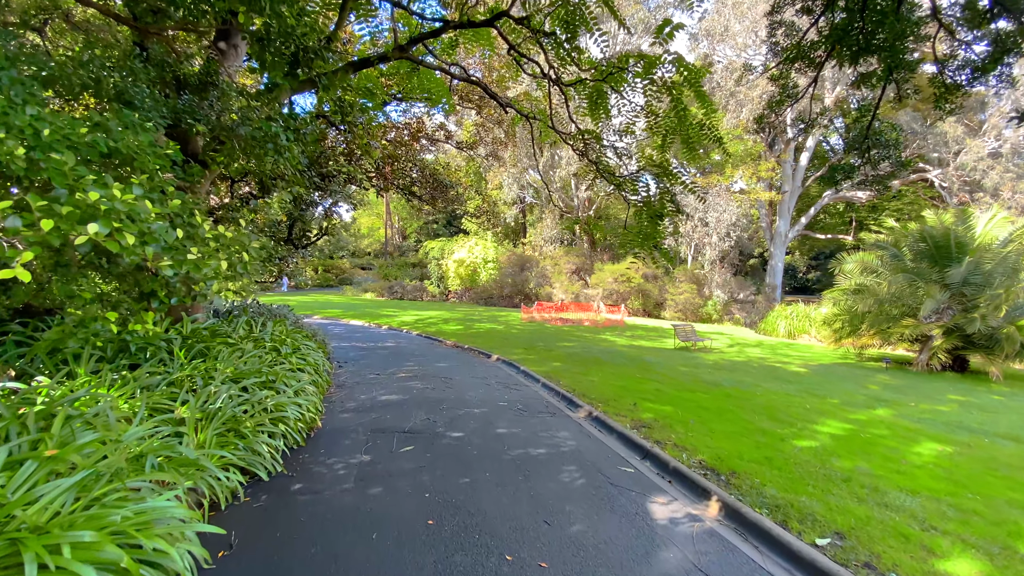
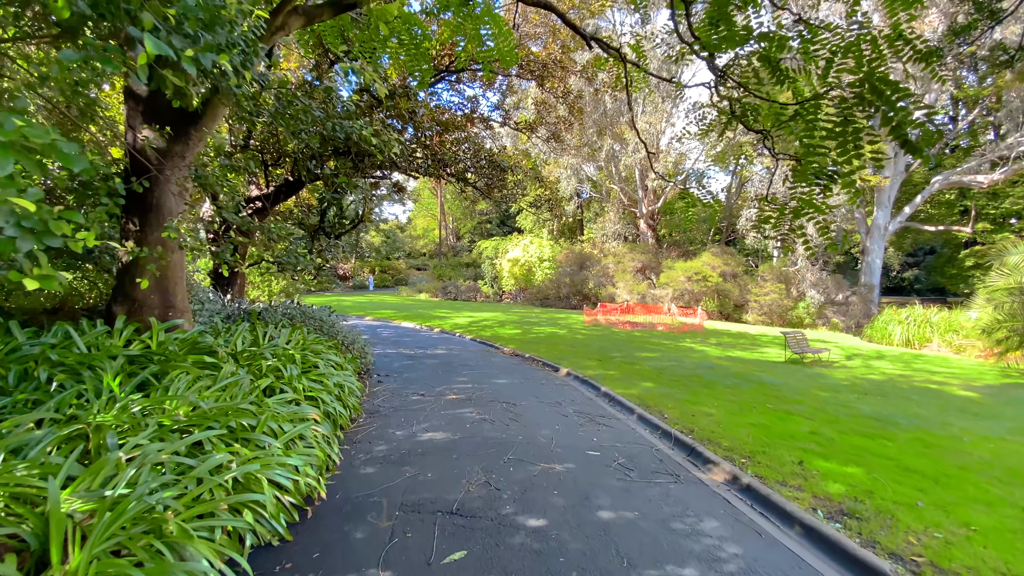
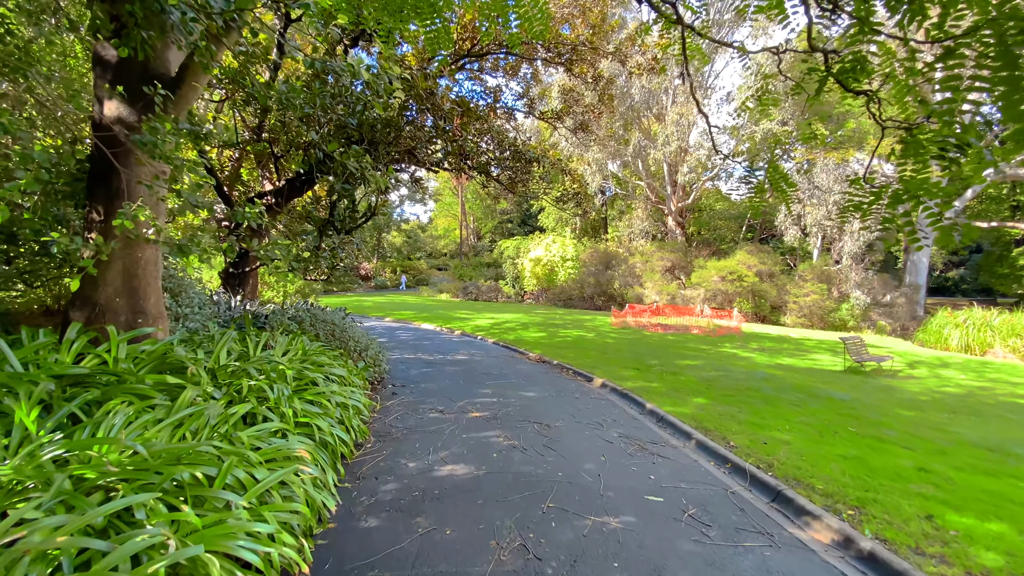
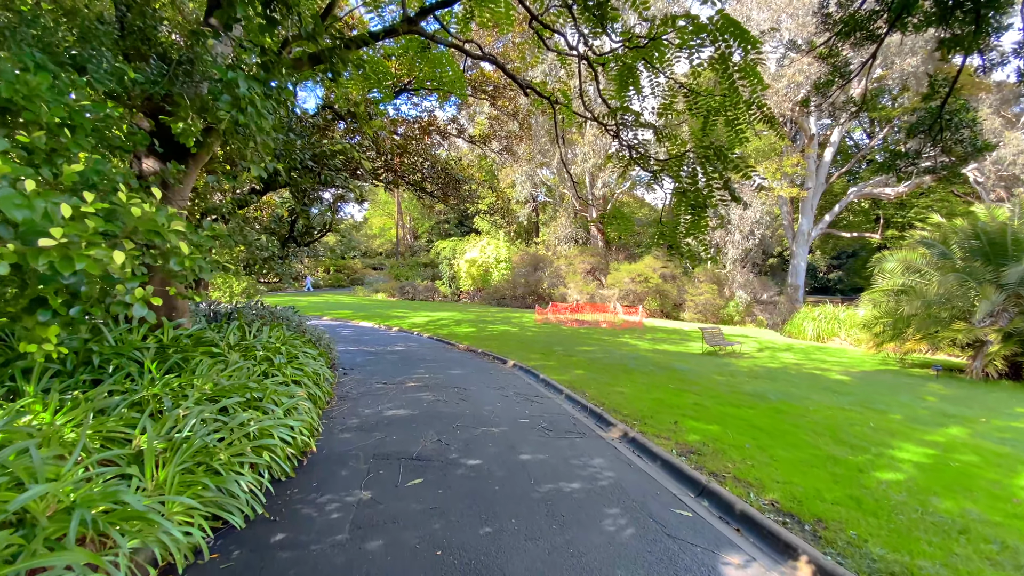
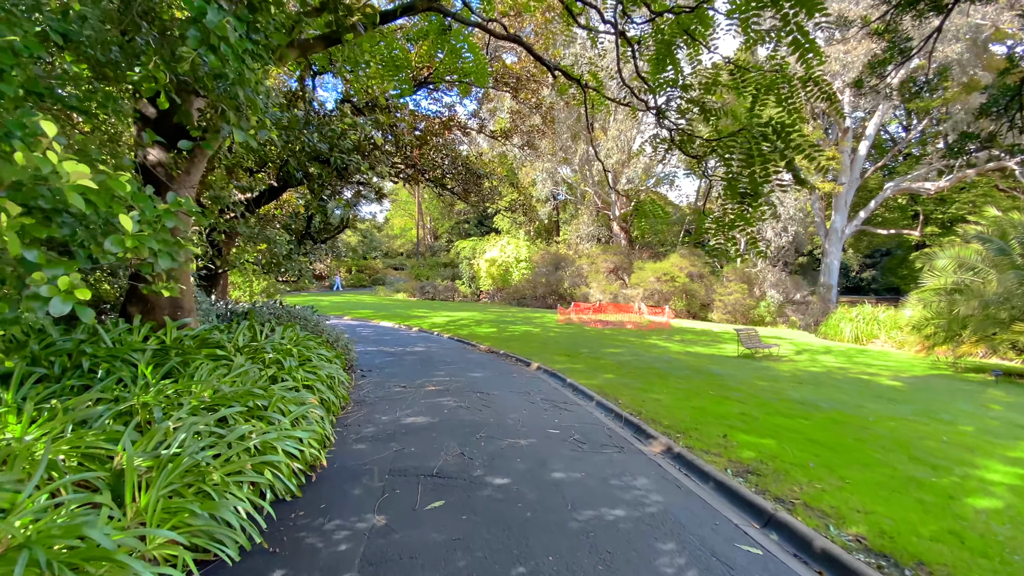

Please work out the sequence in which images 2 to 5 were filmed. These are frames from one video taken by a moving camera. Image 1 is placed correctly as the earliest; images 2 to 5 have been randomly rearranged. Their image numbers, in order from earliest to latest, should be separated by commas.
4, 5, 2, 3
